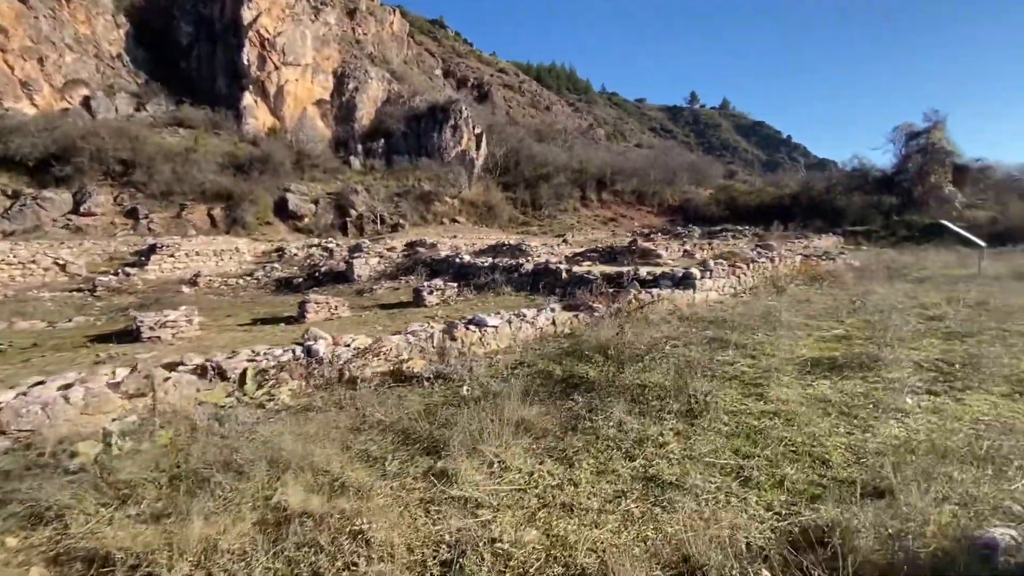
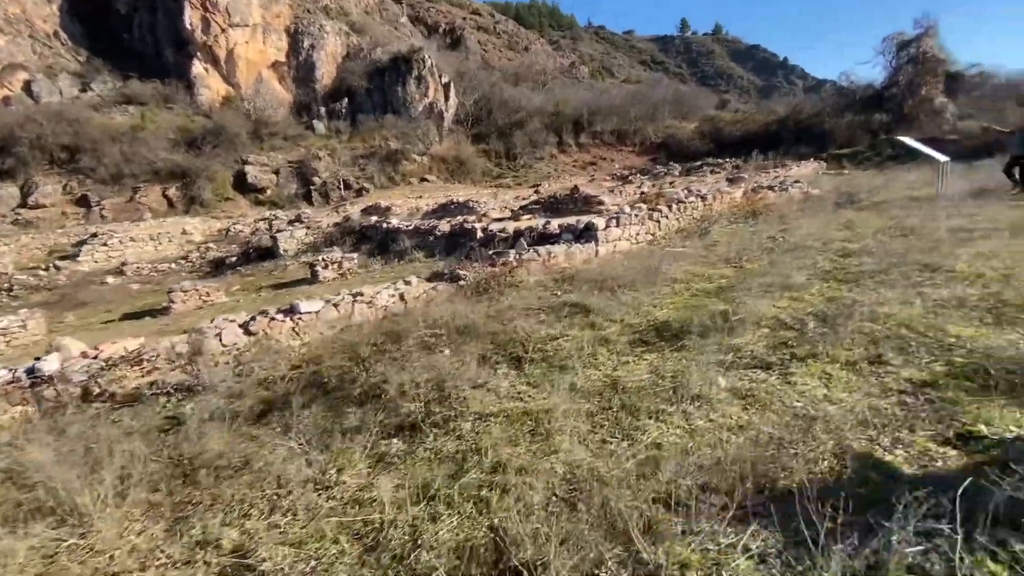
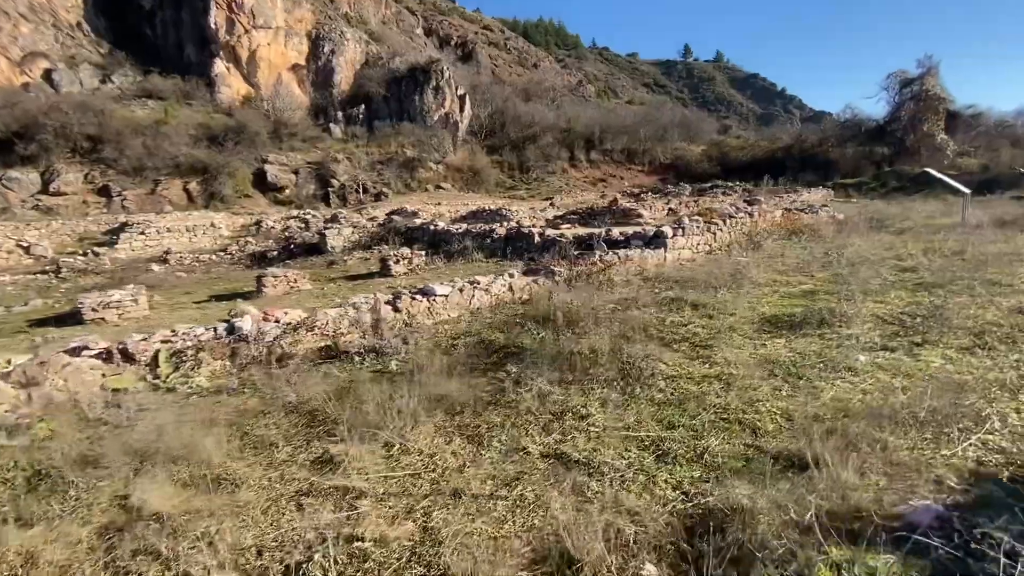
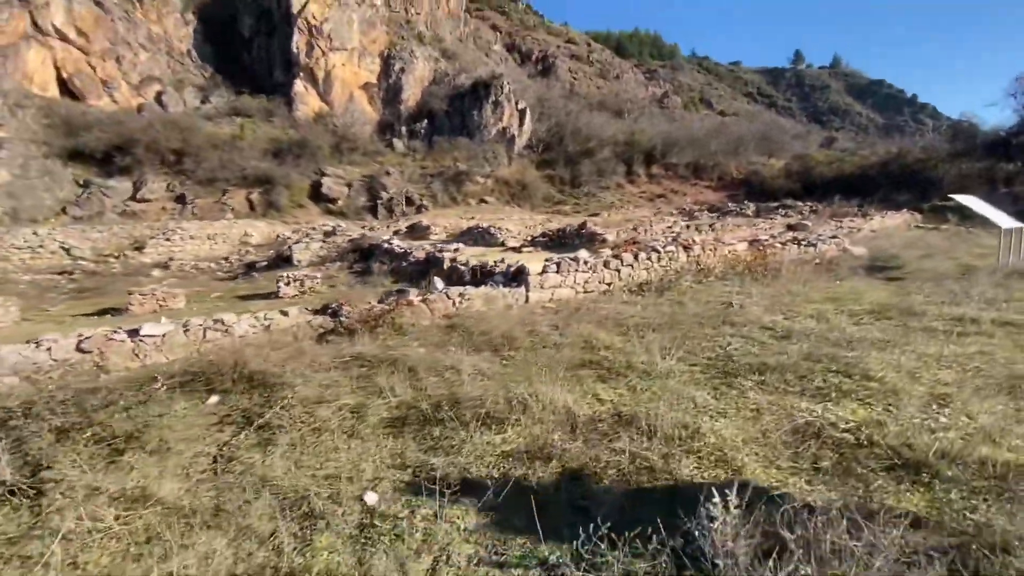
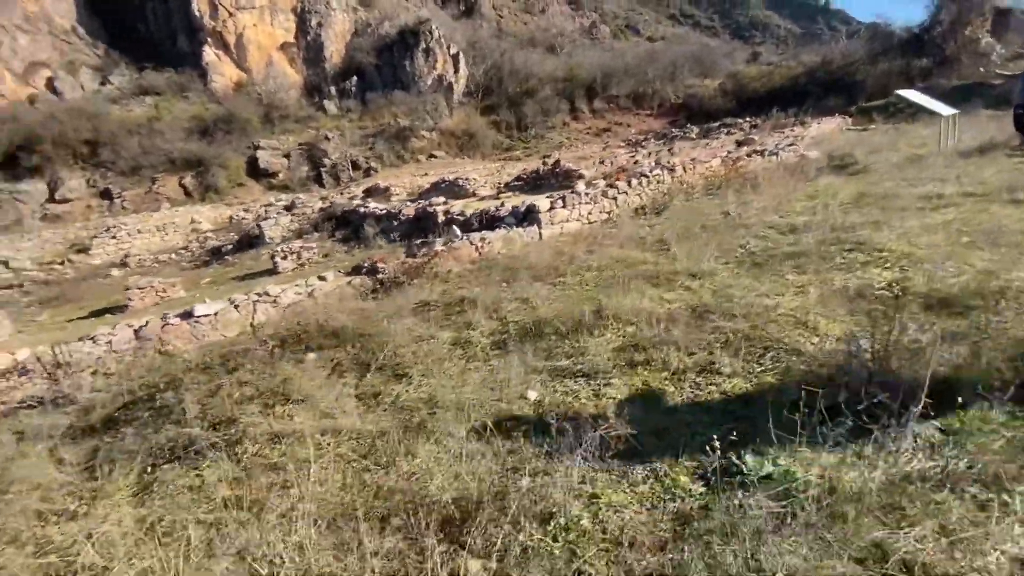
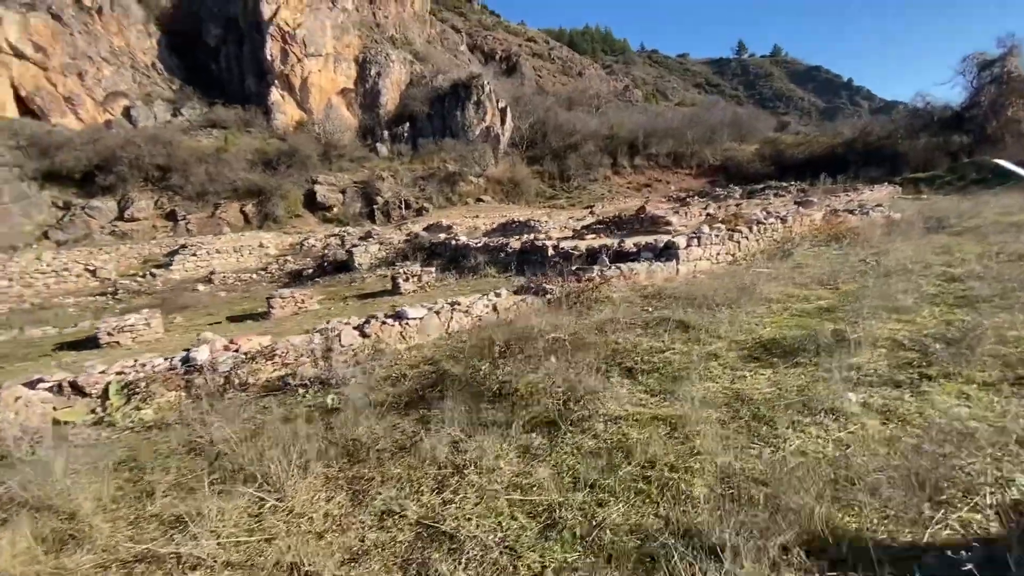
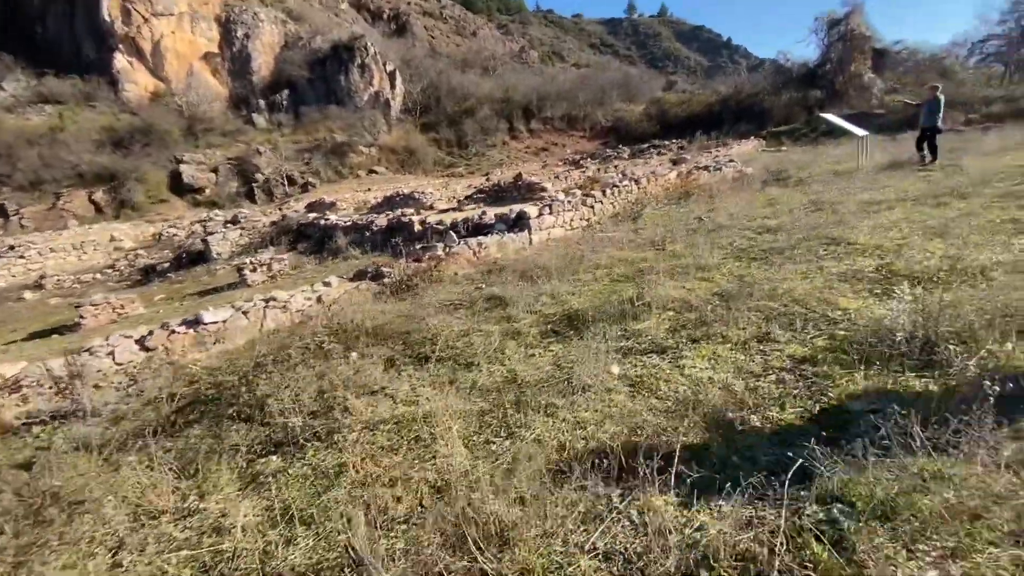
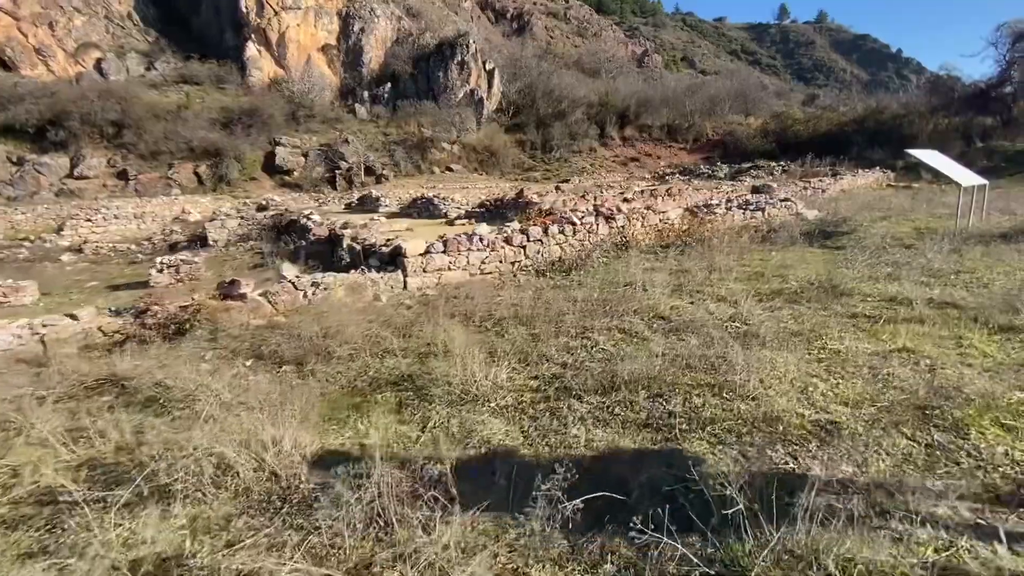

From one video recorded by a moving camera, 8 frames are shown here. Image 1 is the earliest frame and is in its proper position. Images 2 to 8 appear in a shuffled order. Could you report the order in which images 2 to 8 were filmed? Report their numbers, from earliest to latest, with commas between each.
3, 6, 2, 7, 5, 4, 8
